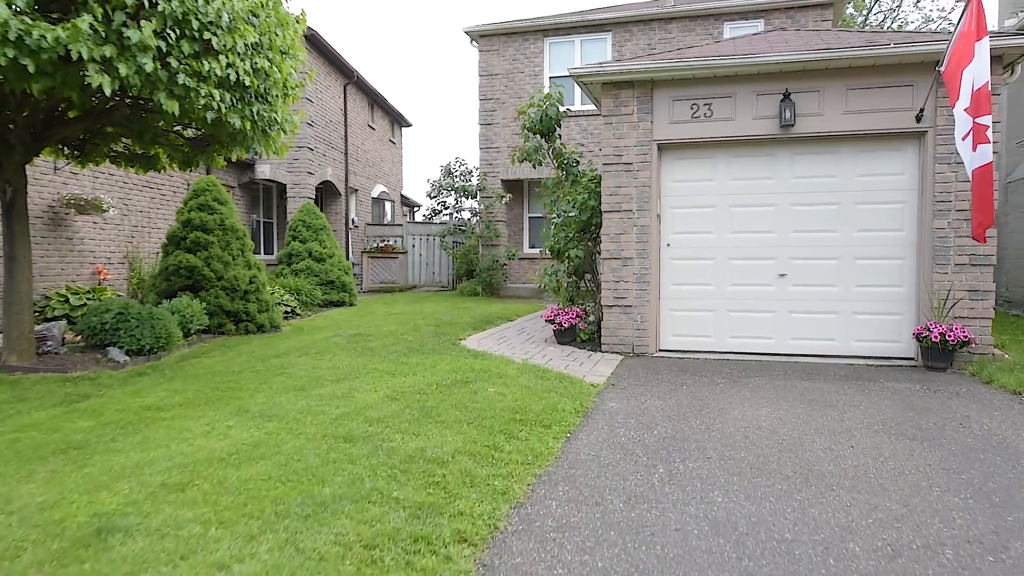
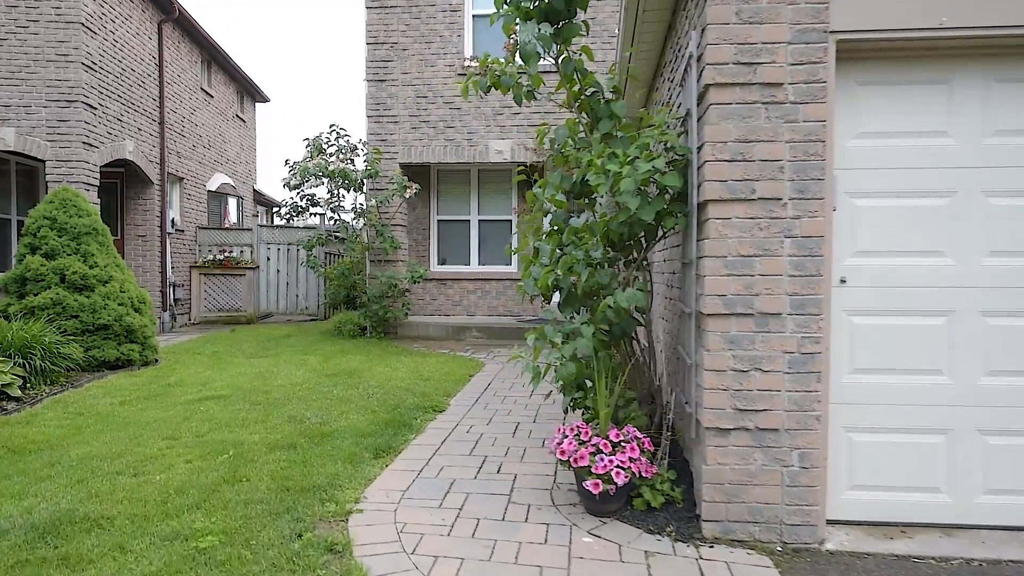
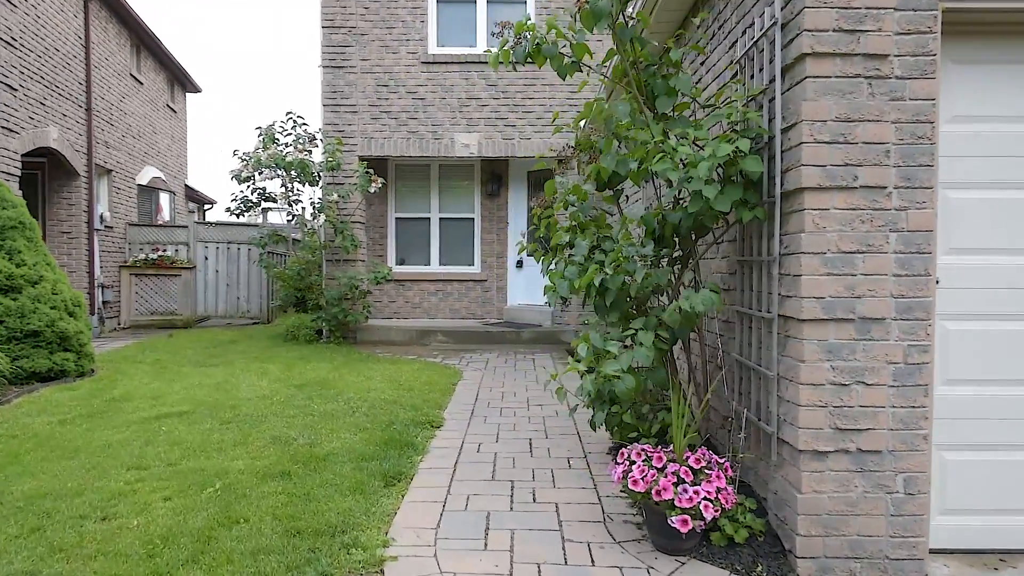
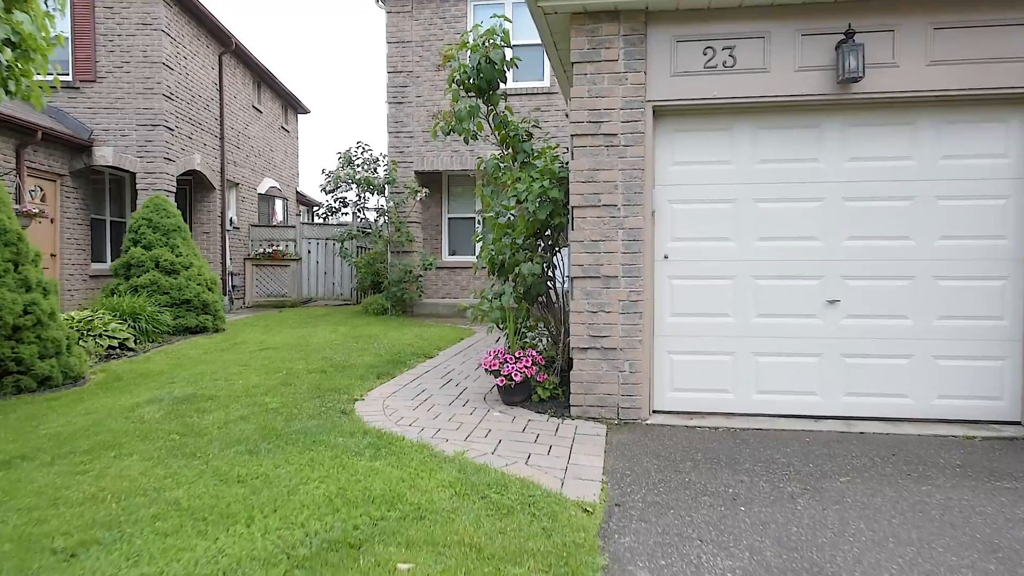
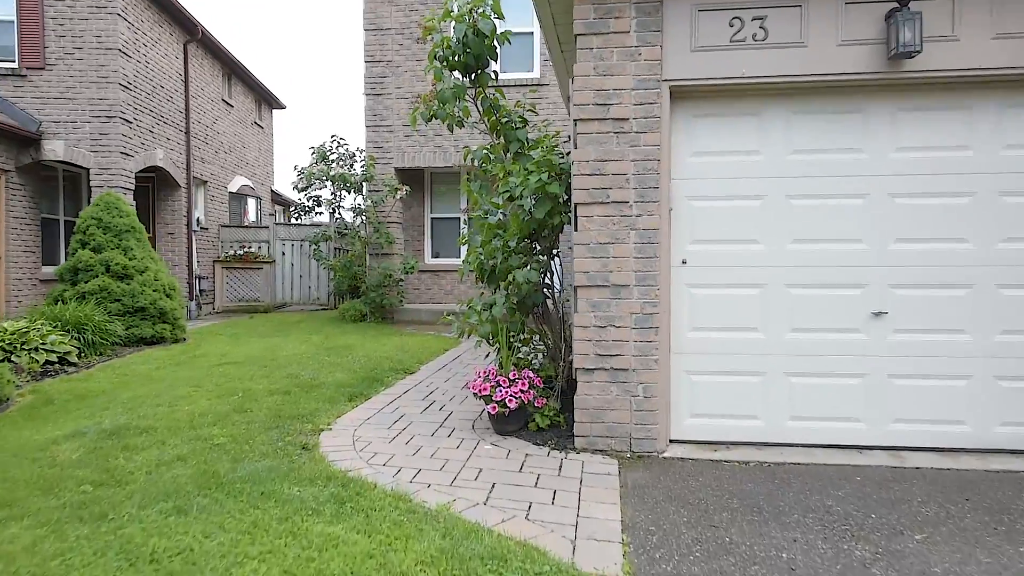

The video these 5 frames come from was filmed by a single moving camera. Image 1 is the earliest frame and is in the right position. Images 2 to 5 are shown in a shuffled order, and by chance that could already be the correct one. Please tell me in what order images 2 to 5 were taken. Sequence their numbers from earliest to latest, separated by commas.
4, 5, 2, 3
